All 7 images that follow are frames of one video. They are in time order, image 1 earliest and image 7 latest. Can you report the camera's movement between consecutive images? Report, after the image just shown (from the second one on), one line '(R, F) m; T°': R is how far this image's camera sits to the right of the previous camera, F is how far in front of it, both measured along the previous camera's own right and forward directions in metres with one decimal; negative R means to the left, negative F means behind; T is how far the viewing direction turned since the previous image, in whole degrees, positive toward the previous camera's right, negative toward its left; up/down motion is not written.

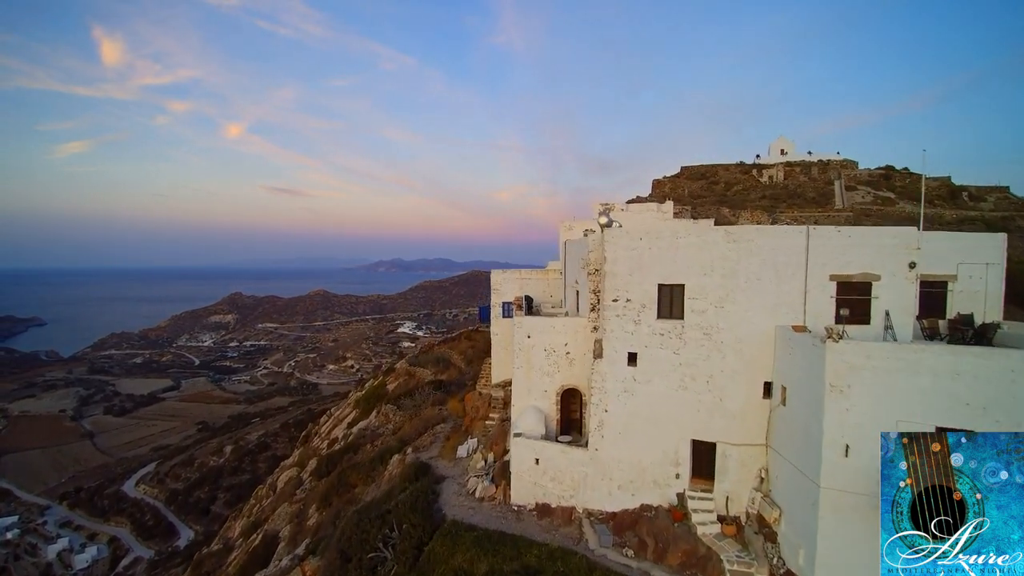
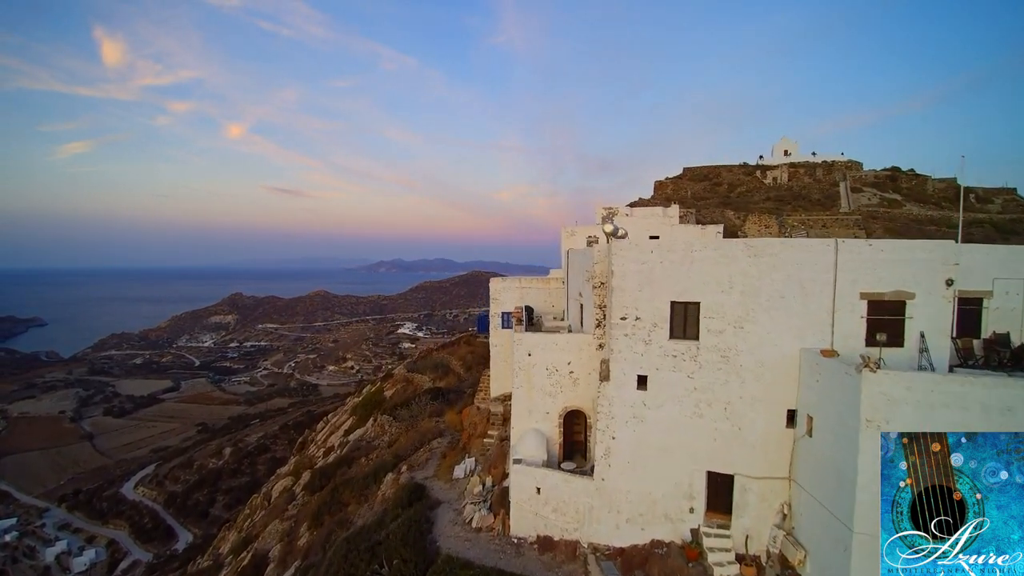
(0.0, +0.4) m; 0°
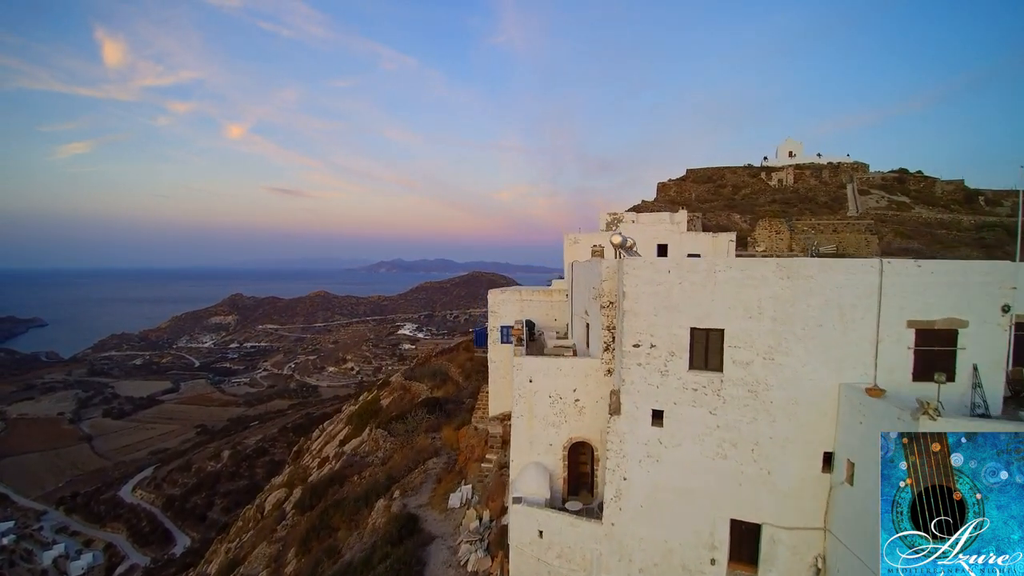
(0.0, +0.5) m; 0°
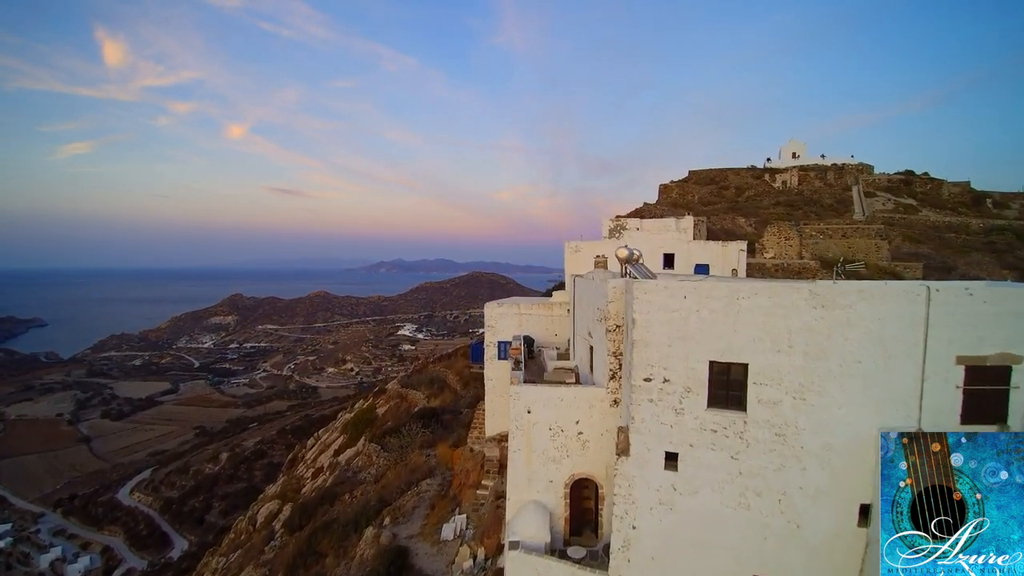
(0.0, +0.4) m; 0°
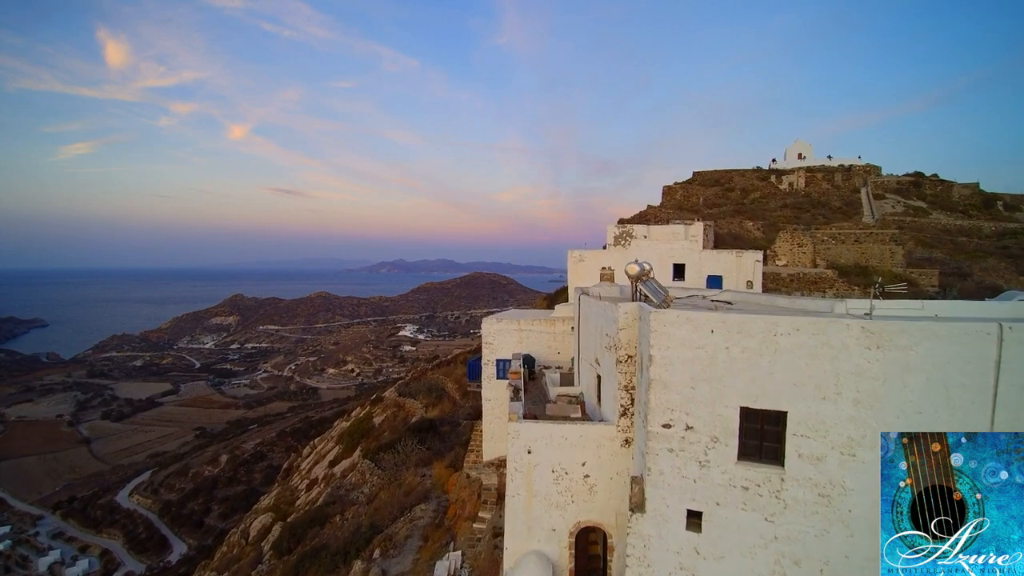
(0.0, +0.5) m; 0°
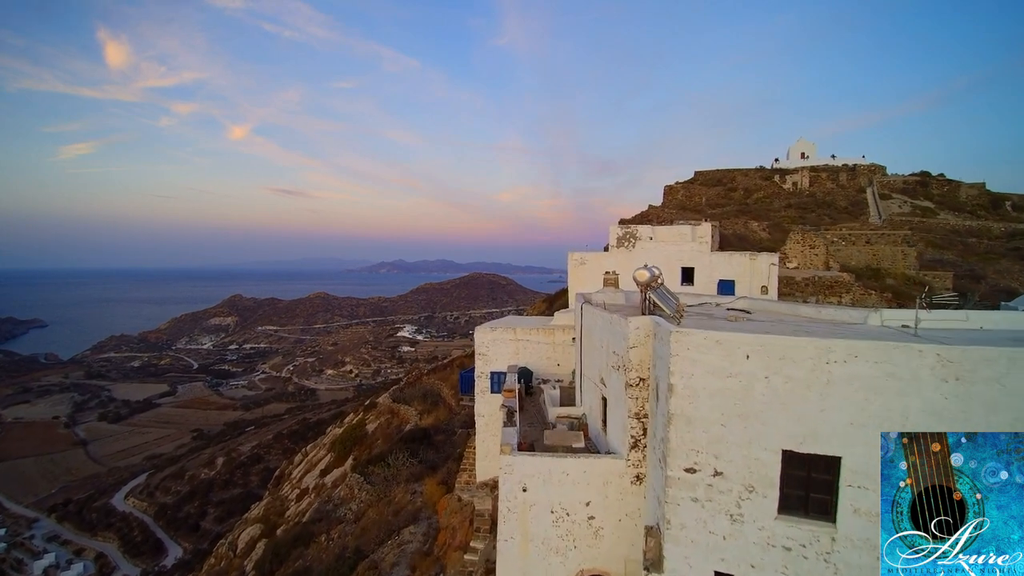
(0.0, +0.5) m; 0°
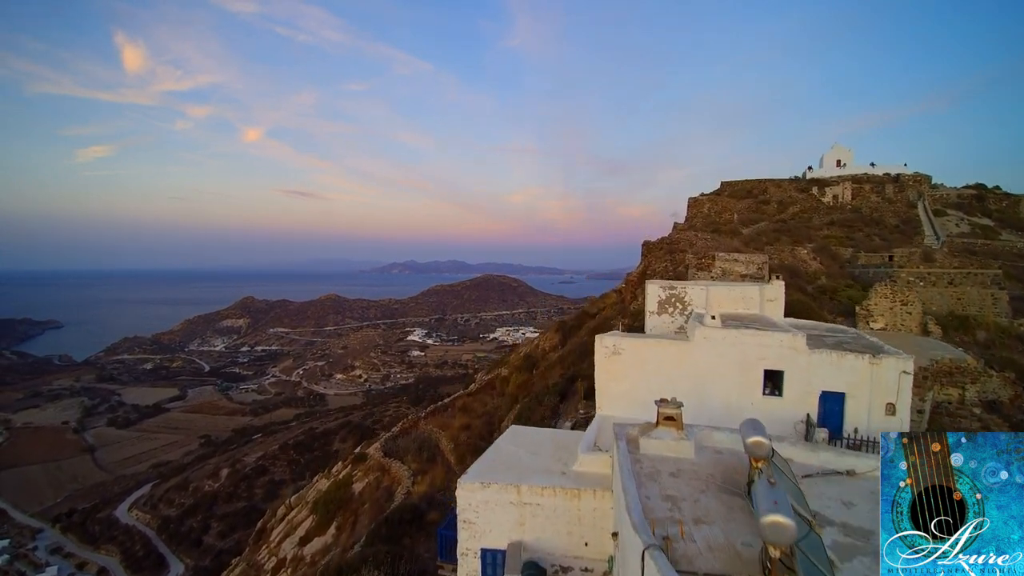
(+0.1, +2.1) m; -1°
